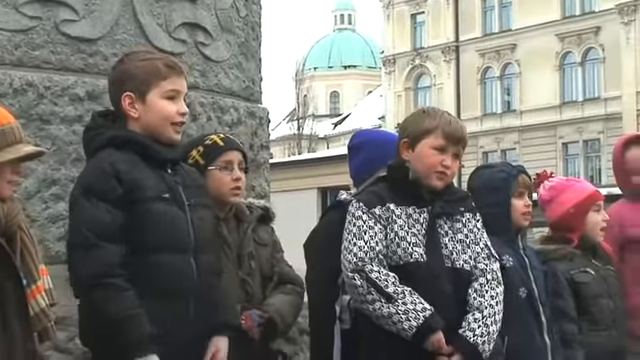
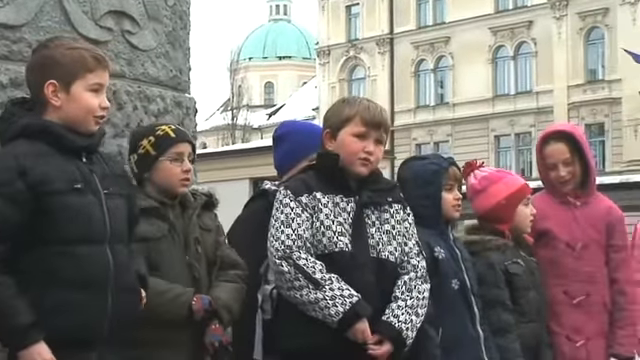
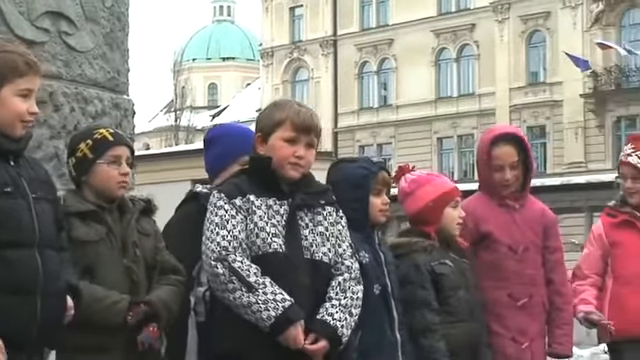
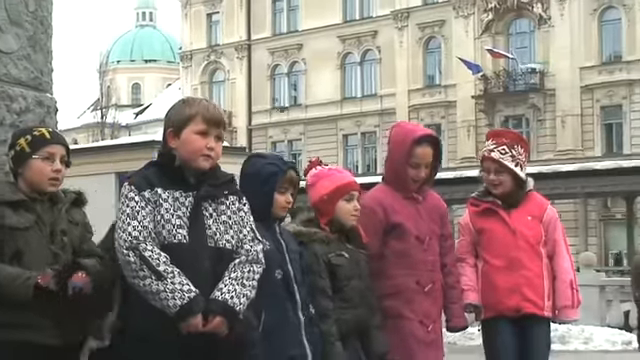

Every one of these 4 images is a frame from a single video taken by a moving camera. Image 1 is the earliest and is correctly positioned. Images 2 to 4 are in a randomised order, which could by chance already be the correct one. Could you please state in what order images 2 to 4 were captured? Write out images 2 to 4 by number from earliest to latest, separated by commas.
2, 3, 4
